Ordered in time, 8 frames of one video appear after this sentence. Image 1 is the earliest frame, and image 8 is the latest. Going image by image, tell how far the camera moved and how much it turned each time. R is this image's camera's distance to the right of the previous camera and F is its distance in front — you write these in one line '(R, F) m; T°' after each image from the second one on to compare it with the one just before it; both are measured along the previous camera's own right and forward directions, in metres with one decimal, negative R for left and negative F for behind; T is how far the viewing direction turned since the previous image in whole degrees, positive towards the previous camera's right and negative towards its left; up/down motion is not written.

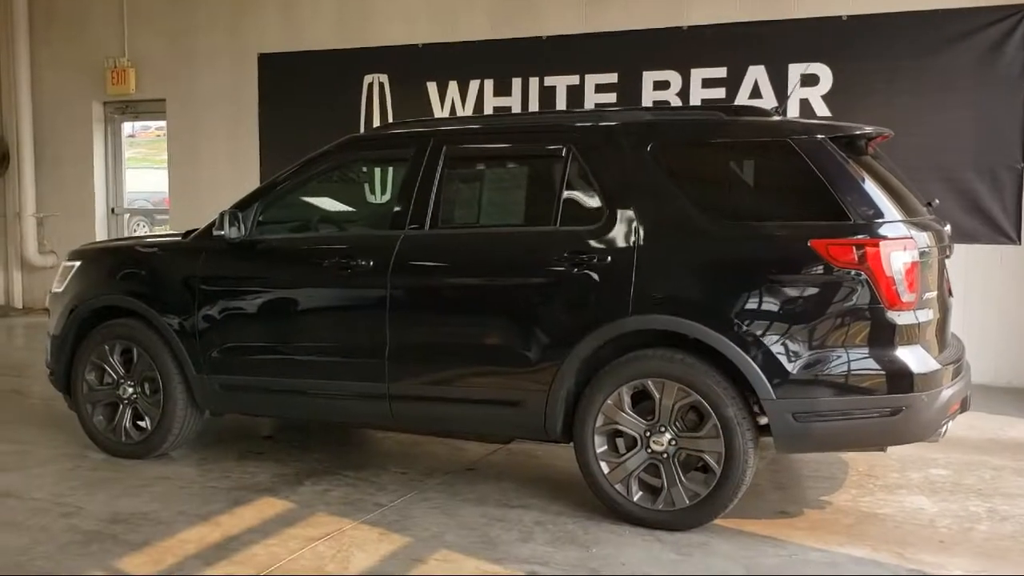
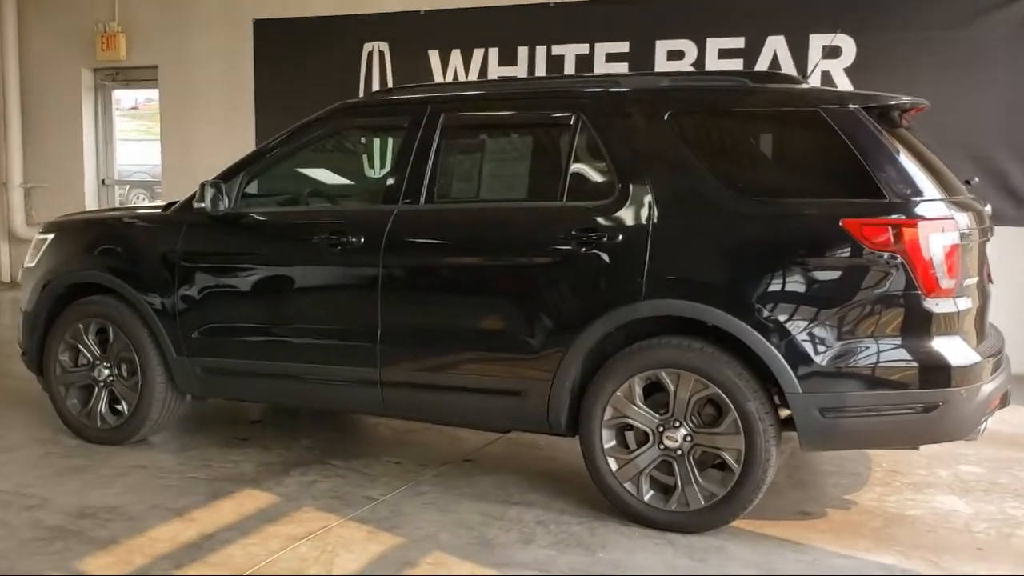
(0.0, +0.3) m; 0°
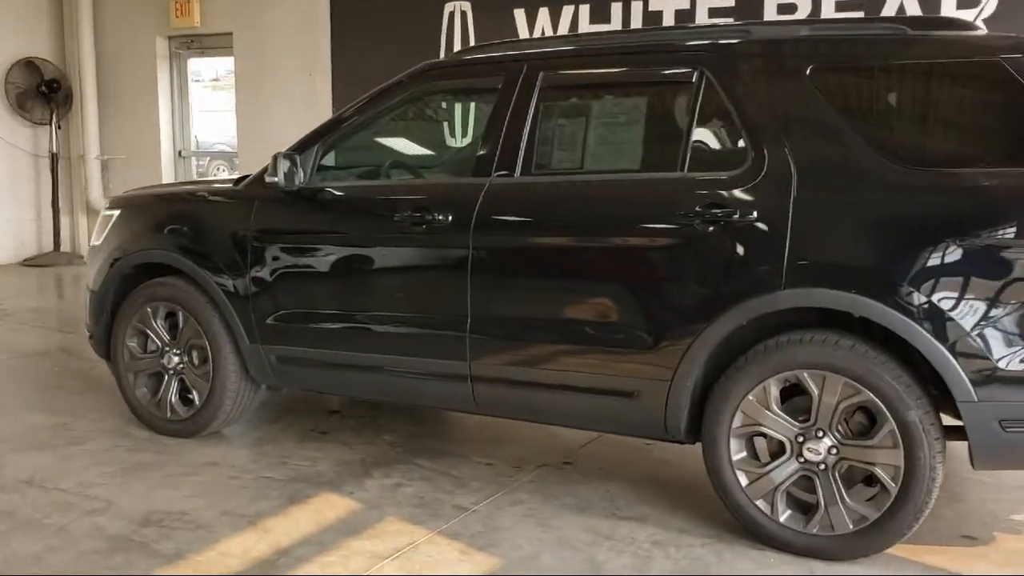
(-0.1, +0.5) m; -4°
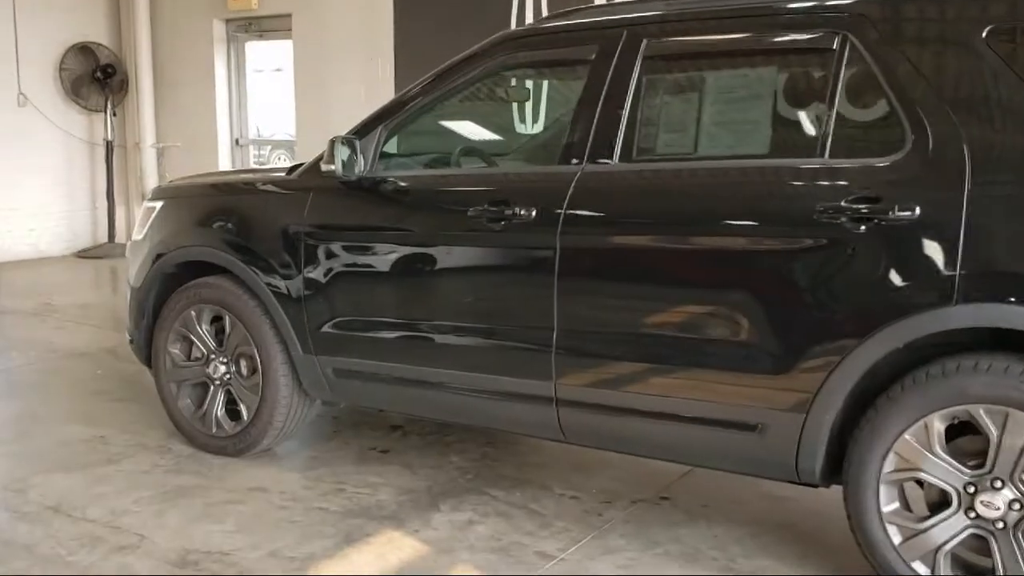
(-0.1, +0.5) m; -4°
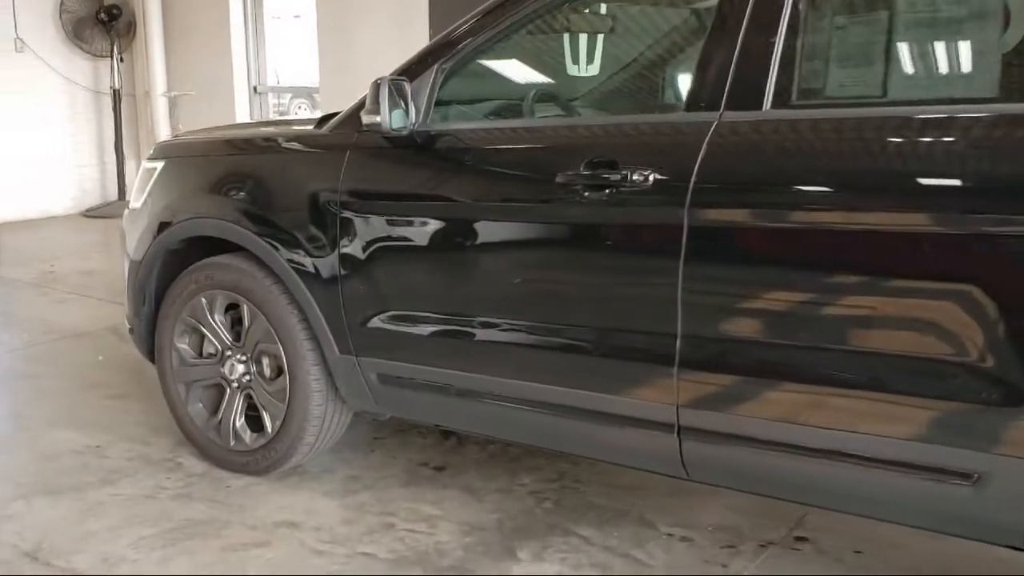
(-0.2, +0.7) m; -1°
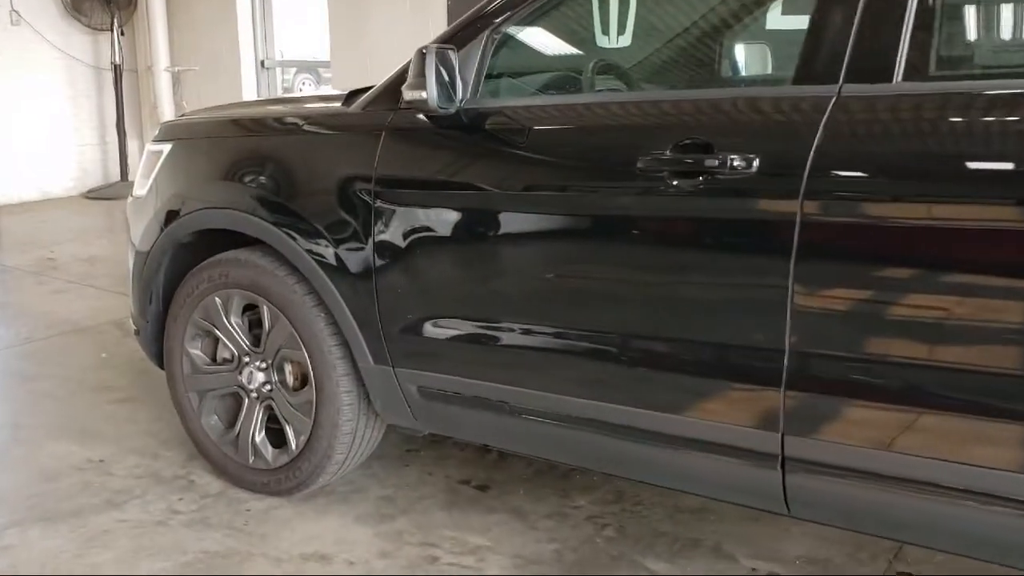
(-0.1, +0.3) m; 0°
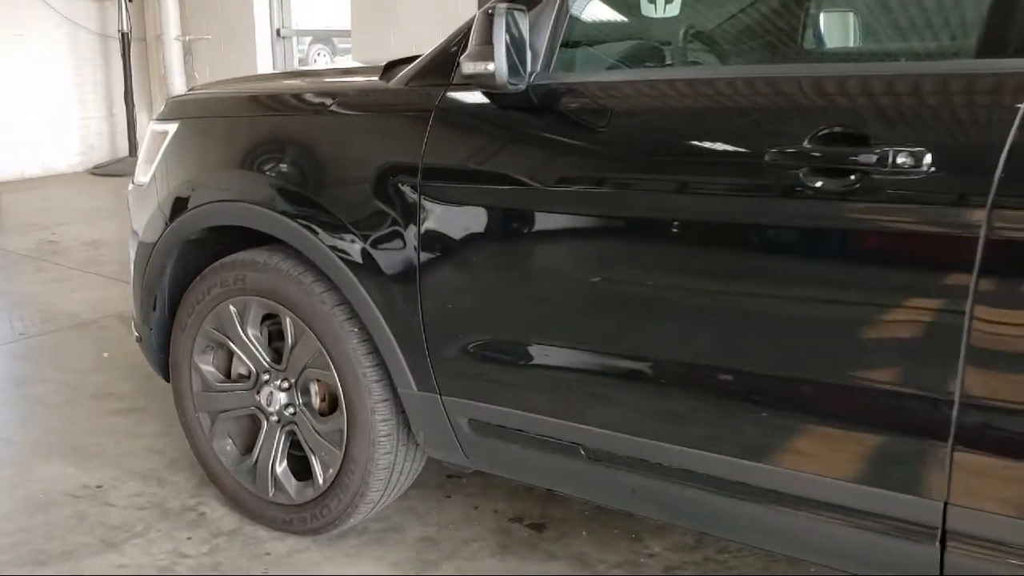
(-0.1, +0.4) m; -1°
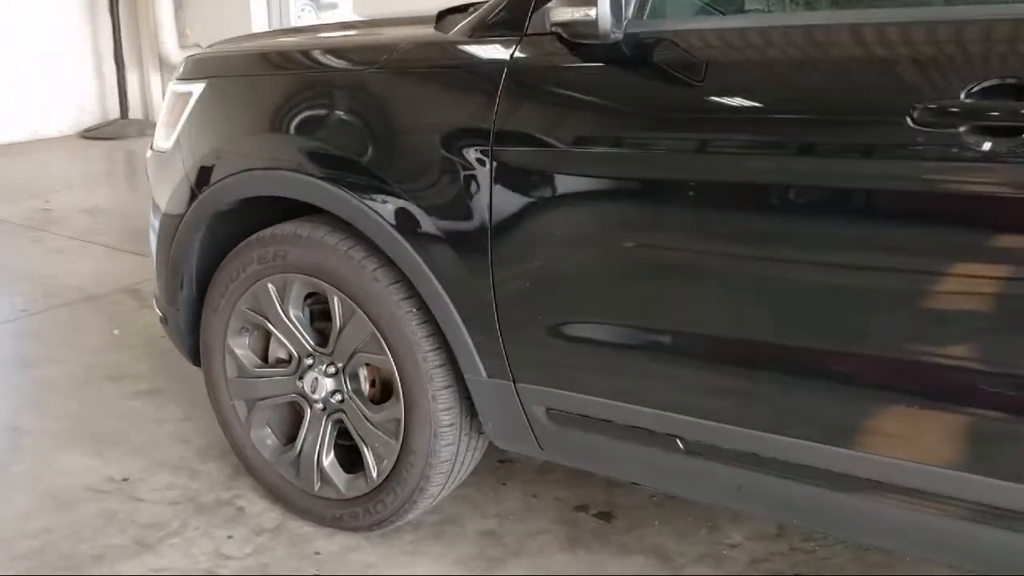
(-0.2, +0.2) m; +1°
